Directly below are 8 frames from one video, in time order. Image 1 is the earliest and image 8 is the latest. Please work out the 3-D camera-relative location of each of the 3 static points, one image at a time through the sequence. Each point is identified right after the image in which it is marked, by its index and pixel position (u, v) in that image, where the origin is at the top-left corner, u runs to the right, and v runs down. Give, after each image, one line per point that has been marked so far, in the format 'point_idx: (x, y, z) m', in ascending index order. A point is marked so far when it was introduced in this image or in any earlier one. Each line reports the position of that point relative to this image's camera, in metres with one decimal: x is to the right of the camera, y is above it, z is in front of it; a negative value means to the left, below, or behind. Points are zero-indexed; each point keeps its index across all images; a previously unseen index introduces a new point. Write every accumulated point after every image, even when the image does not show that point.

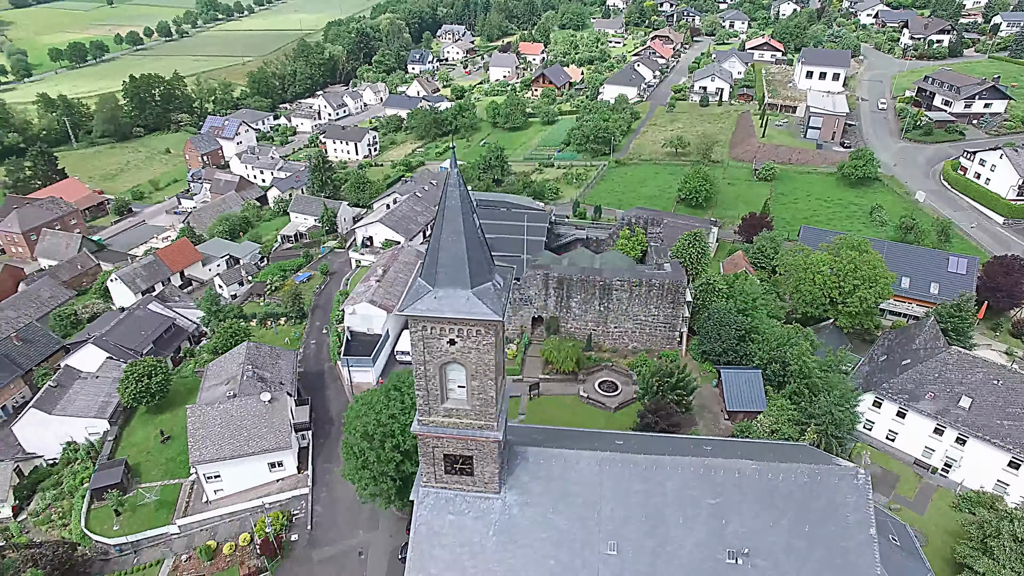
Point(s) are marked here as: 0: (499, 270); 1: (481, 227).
0: (-0.6, +0.4, +17.5) m
1: (-1.0, +1.5, +16.7) m
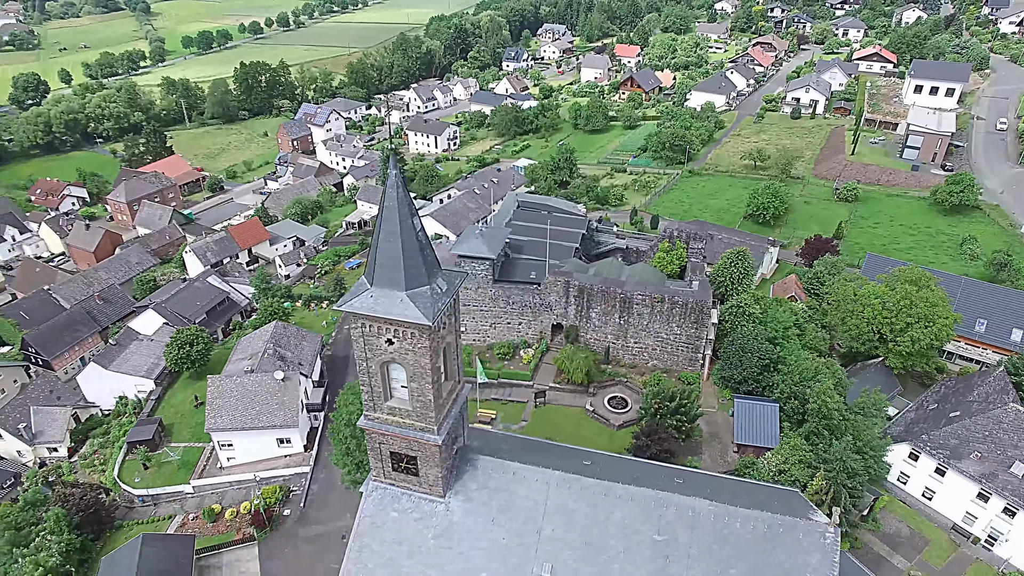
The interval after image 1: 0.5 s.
0: (-2.1, +0.3, +17.4) m
1: (-2.5, +1.4, +16.7) m
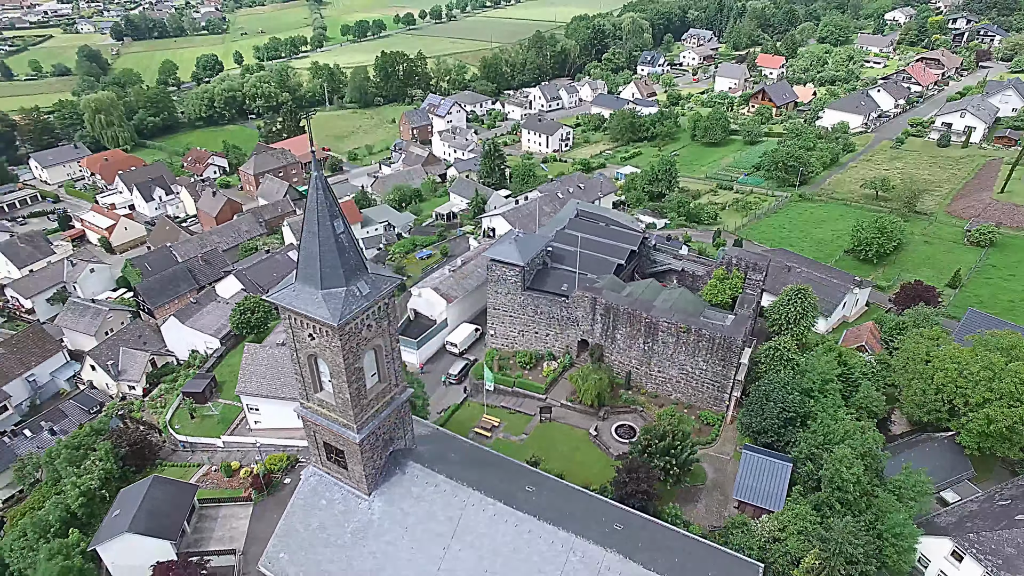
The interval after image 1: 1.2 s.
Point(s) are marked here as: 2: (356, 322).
0: (-4.1, +0.3, +17.6) m
1: (-4.5, +1.4, +16.9) m
2: (-4.5, -0.9, +17.5) m
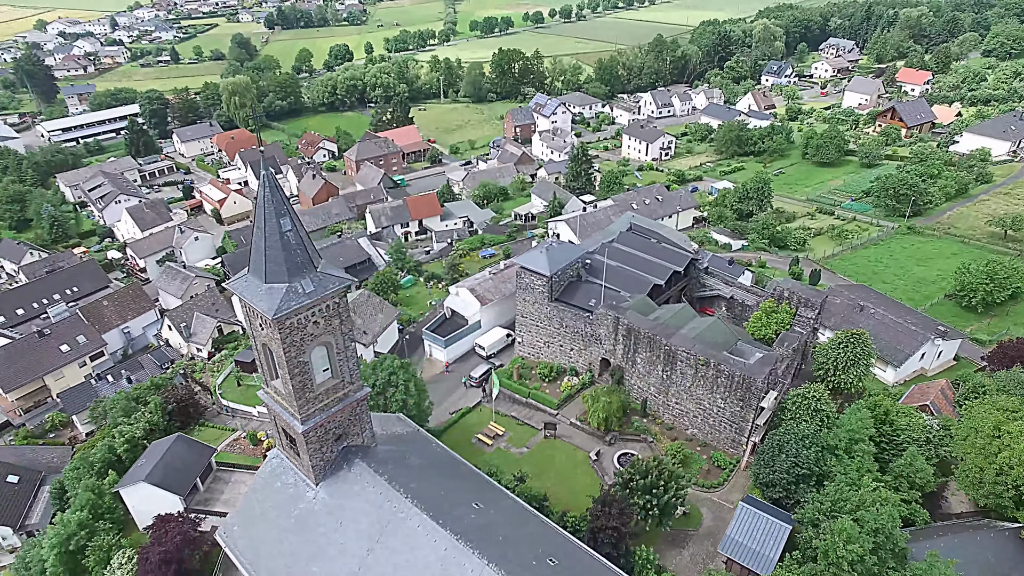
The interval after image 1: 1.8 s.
0: (-5.6, +0.3, +17.9) m
1: (-6.0, +1.5, +17.3) m
2: (-6.2, -0.8, +18.0) m
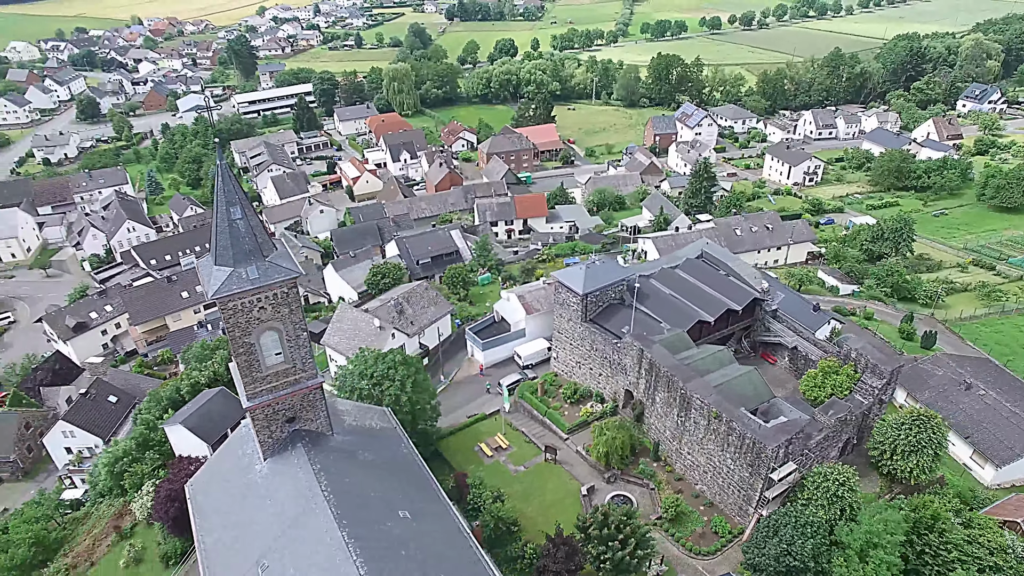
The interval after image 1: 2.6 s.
0: (-7.4, +0.7, +18.7) m
1: (-7.7, +1.9, +18.2) m
2: (-8.1, -0.3, +18.9) m
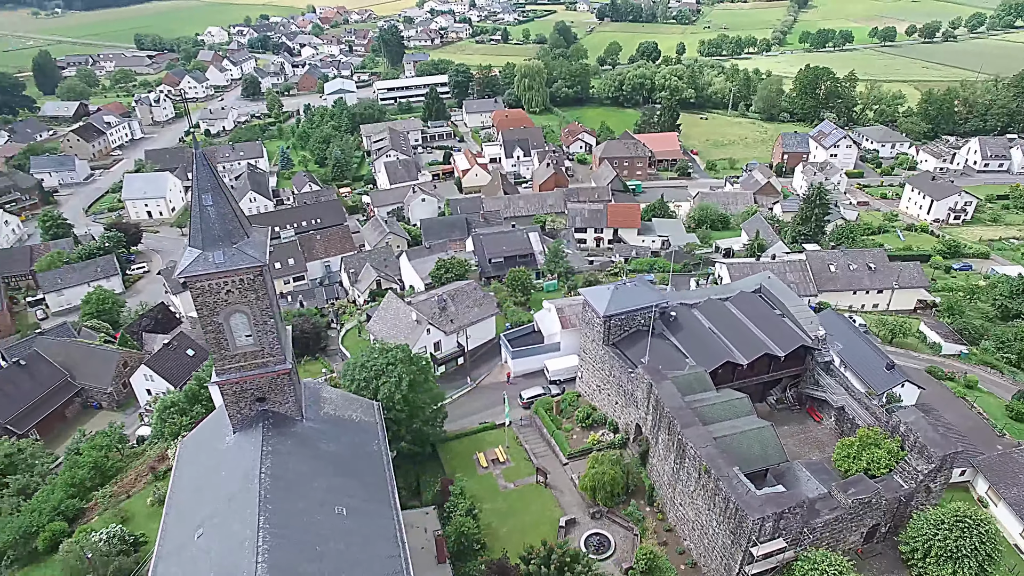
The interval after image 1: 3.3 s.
0: (-8.8, +1.2, +19.6) m
1: (-9.0, +2.4, +19.1) m
2: (-9.5, +0.2, +19.9) m
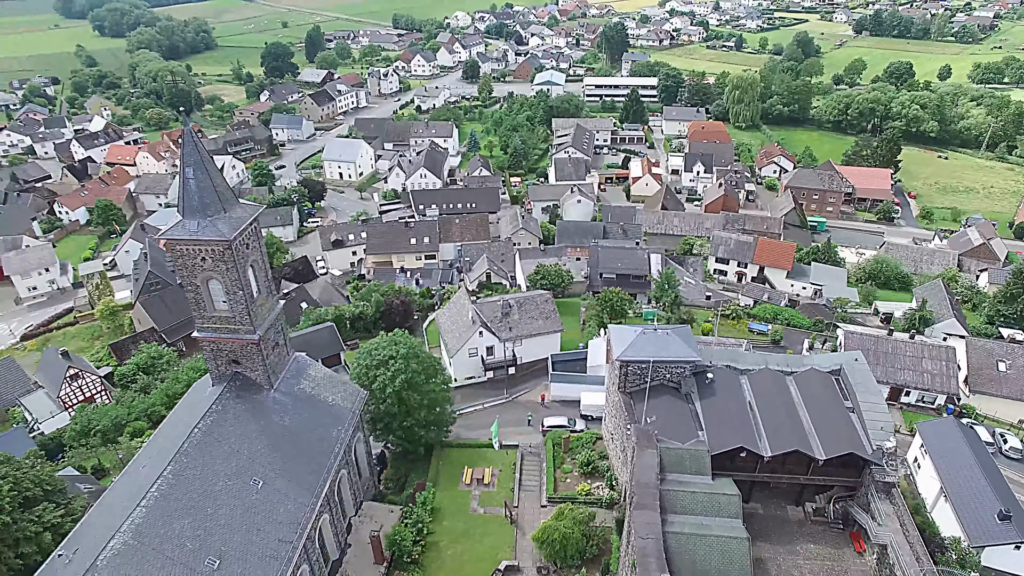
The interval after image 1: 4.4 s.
0: (-10.4, +2.3, +21.2) m
1: (-10.6, +3.6, +20.8) m
2: (-11.2, +1.5, +21.8) m
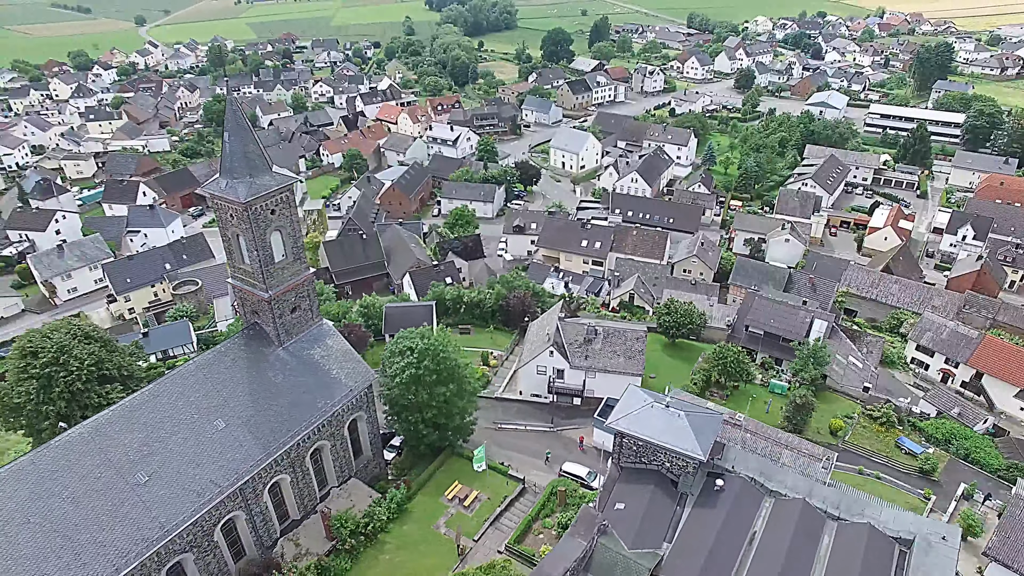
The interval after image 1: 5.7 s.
0: (-10.5, +4.0, +23.4) m
1: (-10.5, +5.3, +23.0) m
2: (-11.2, +3.3, +24.3) m
